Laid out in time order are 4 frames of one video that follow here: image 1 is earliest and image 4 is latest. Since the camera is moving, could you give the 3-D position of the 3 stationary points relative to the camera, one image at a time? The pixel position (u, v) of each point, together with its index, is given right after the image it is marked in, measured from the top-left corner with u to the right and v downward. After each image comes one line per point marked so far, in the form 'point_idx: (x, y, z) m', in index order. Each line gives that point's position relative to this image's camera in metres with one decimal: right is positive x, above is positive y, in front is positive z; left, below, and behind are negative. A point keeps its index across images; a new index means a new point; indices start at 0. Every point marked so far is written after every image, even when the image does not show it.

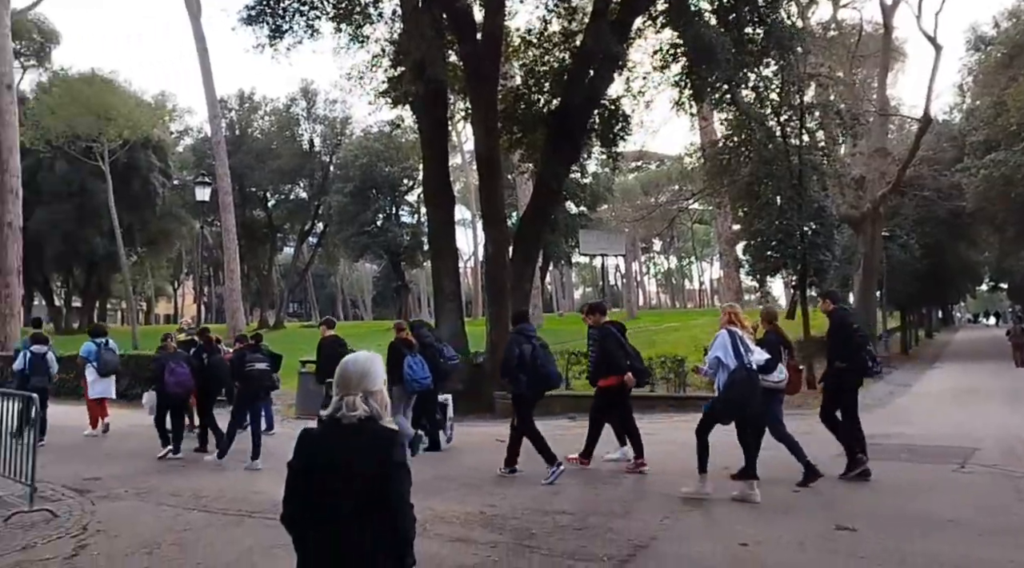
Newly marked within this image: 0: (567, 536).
0: (+0.5, -2.2, +7.8) m
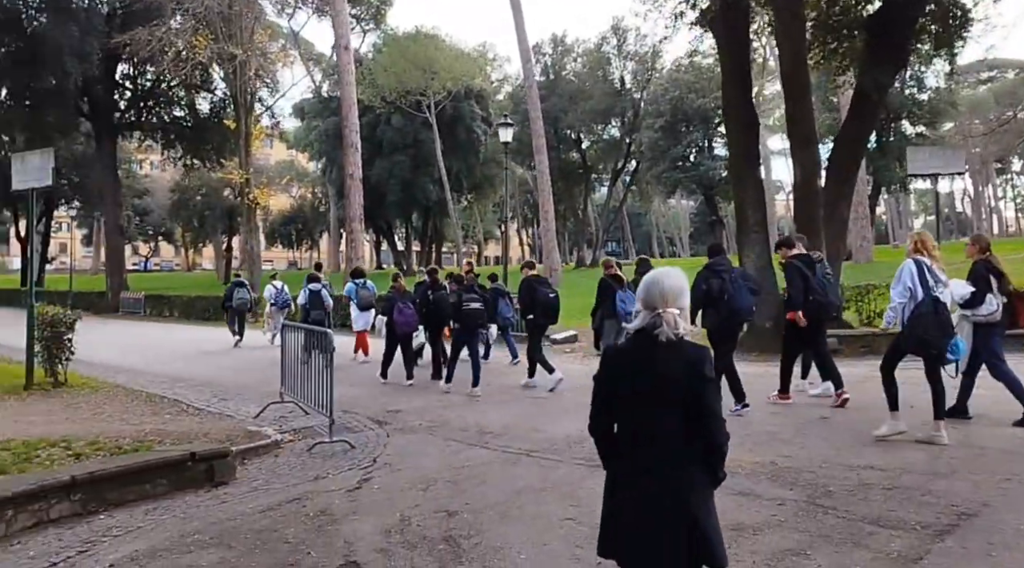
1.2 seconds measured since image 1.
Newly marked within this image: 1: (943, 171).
0: (+2.7, -1.6, +6.8) m
1: (+8.3, +2.2, +17.5) m
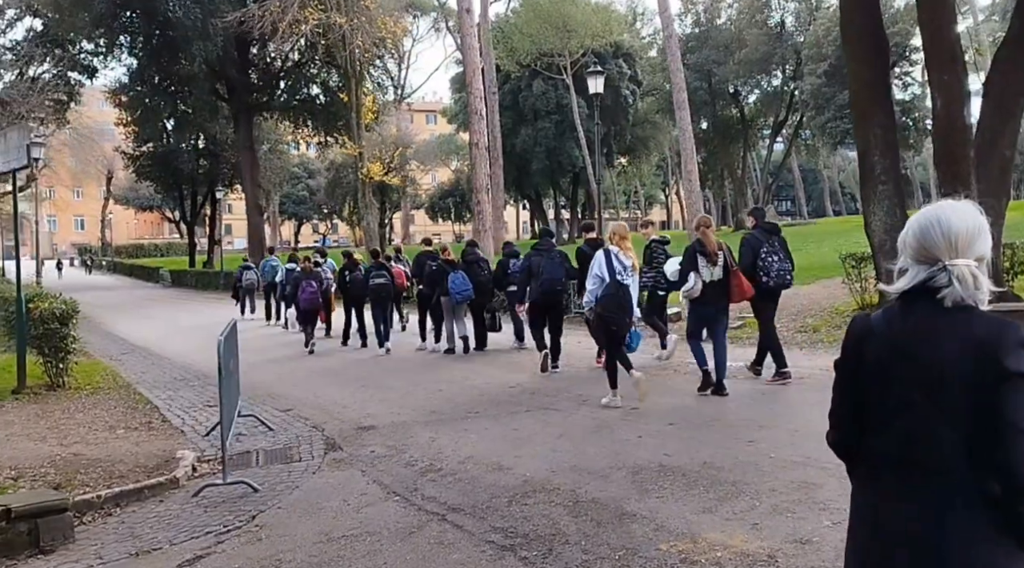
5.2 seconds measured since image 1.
0: (+1.8, -1.5, +3.9) m
1: (+9.2, +2.8, +13.2) m
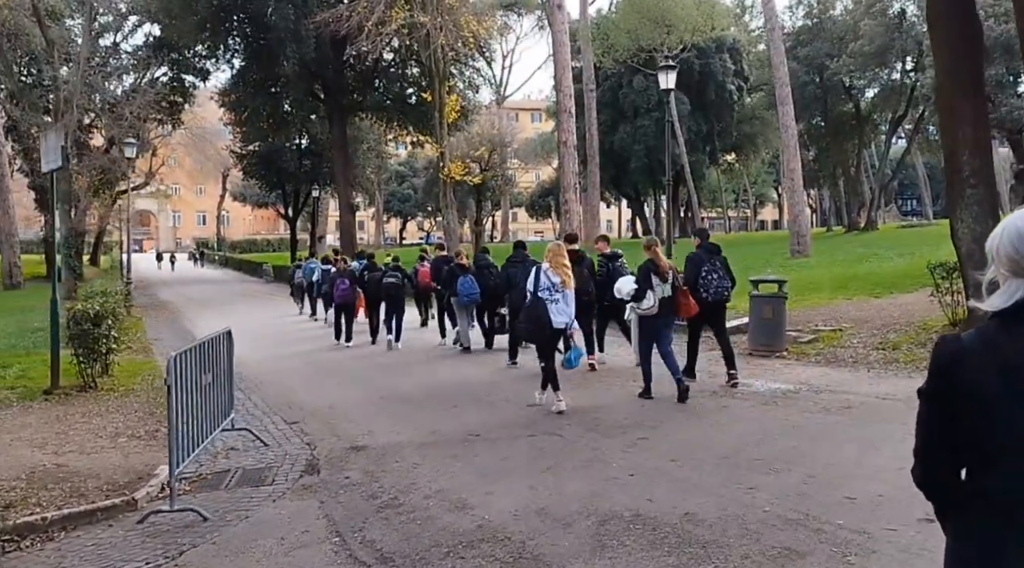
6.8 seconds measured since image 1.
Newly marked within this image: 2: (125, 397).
0: (+1.2, -1.7, +2.9) m
1: (+9.7, +2.6, +11.3) m
2: (-5.3, -1.5, +12.4) m
